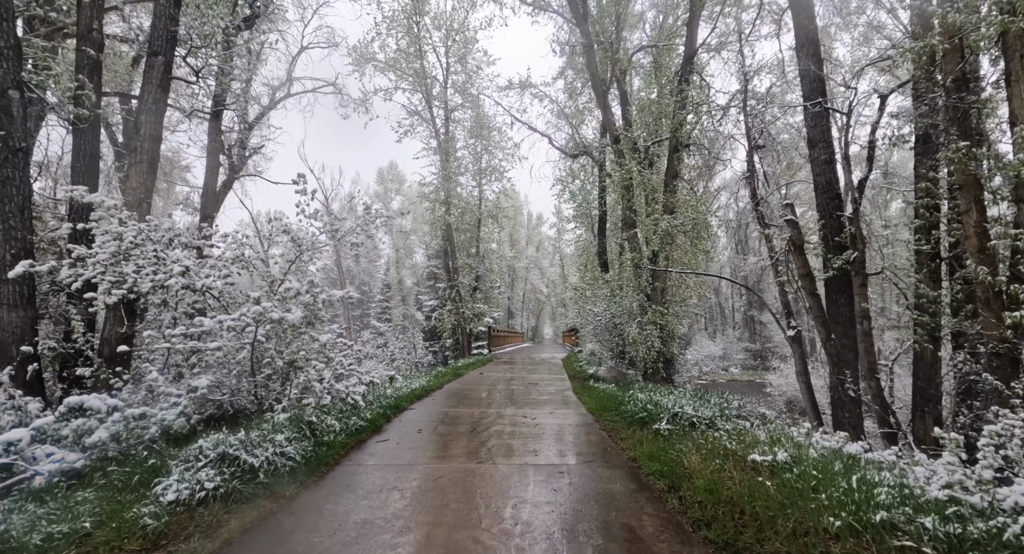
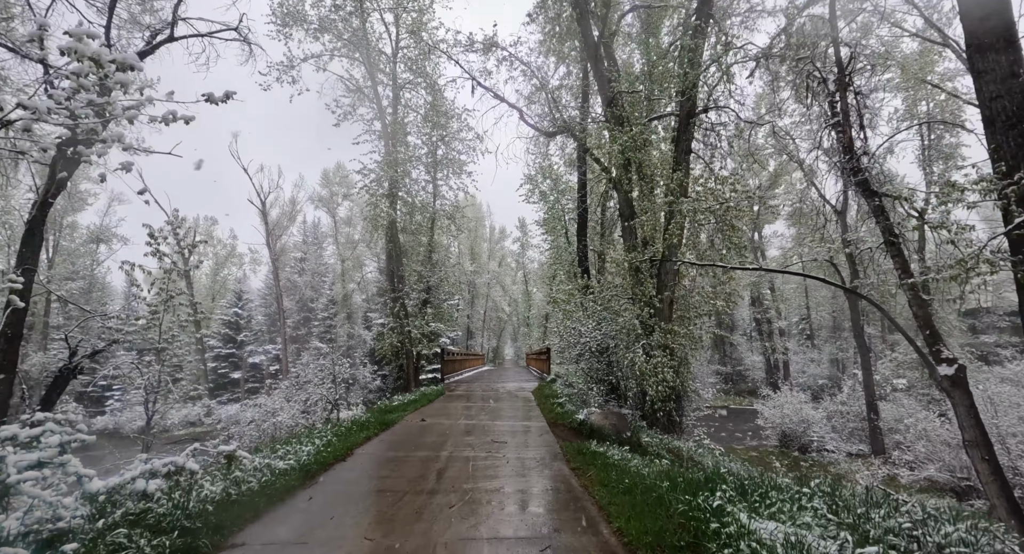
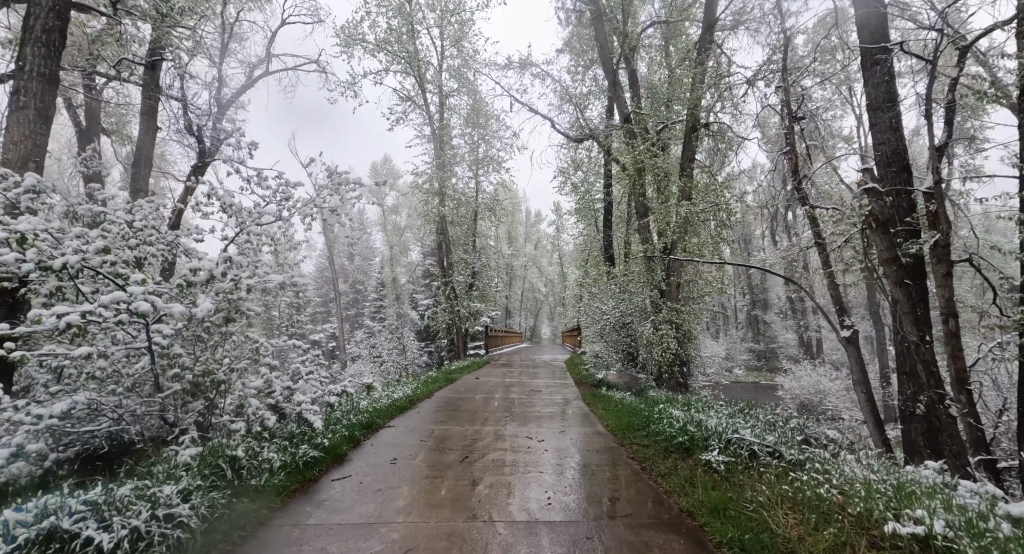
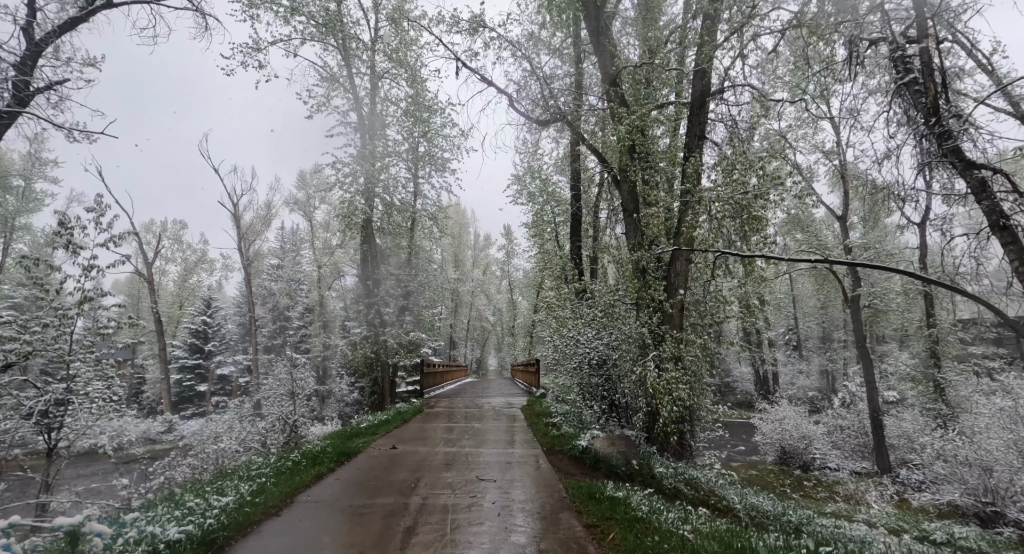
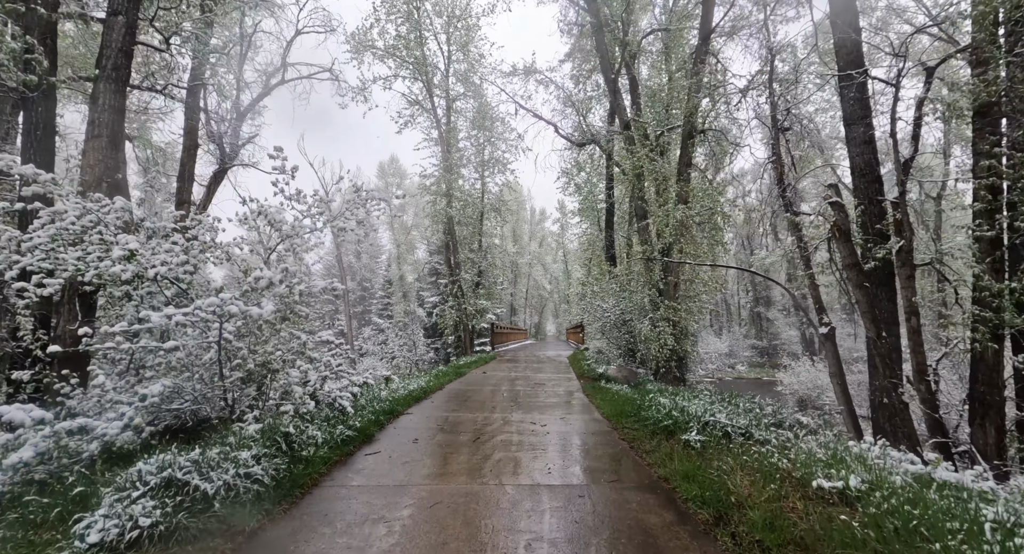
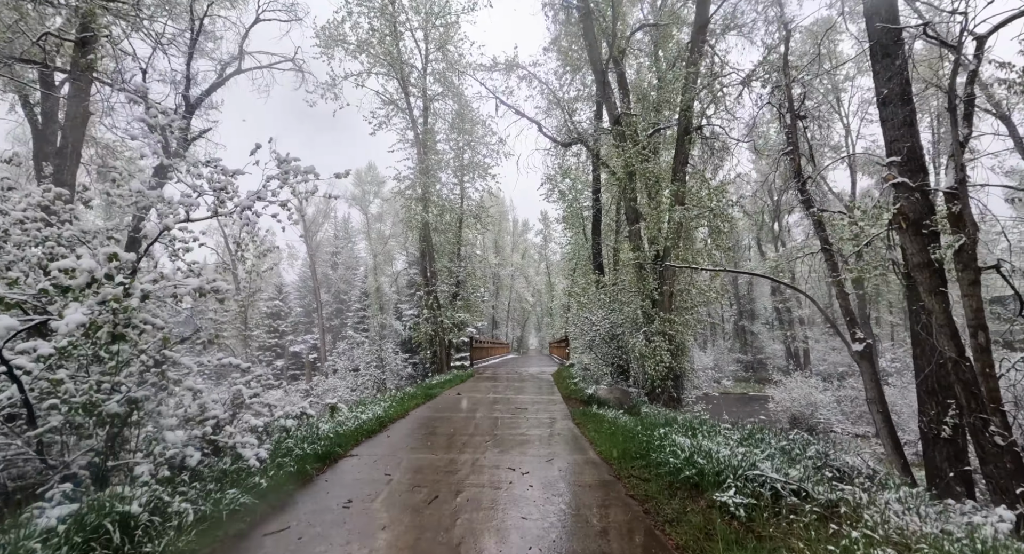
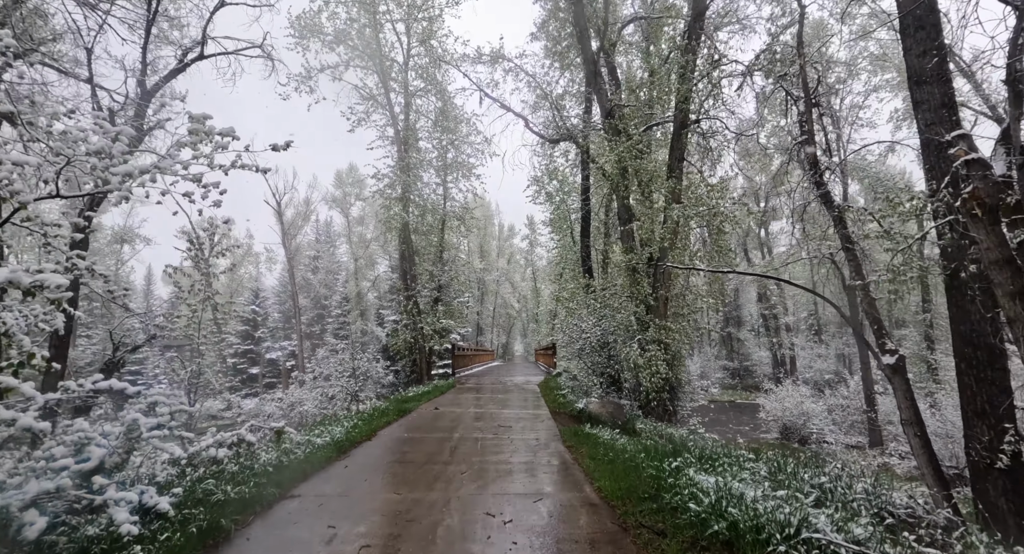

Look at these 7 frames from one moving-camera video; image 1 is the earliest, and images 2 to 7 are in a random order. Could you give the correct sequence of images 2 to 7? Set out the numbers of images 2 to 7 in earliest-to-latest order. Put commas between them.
5, 3, 6, 7, 2, 4
